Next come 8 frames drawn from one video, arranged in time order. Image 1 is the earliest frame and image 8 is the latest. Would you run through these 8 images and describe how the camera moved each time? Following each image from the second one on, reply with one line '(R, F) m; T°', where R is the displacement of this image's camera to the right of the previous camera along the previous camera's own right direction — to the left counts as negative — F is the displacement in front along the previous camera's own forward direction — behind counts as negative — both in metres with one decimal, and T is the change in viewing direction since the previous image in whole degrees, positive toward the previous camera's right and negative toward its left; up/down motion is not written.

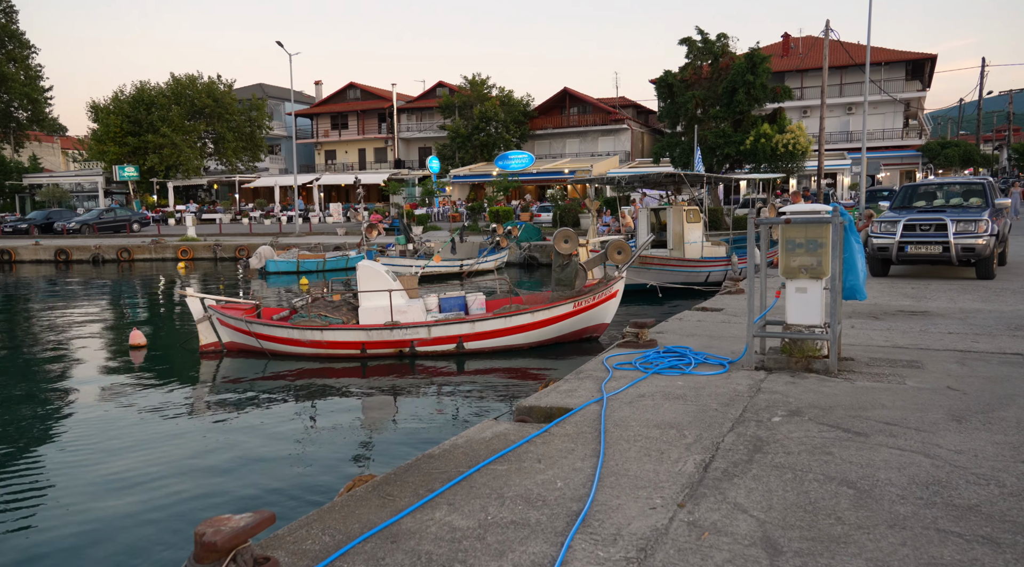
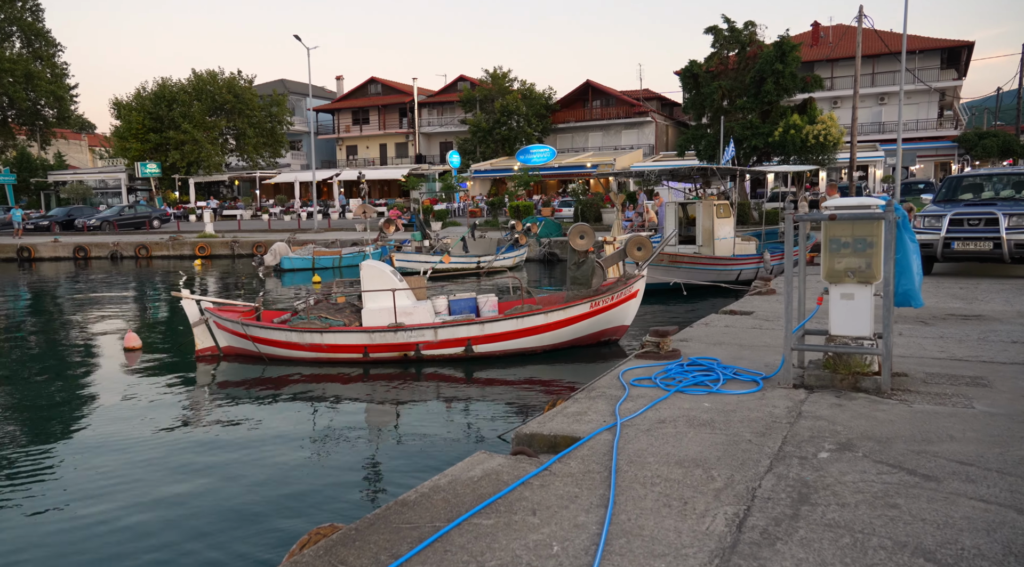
(+0.2, +0.9) m; -2°
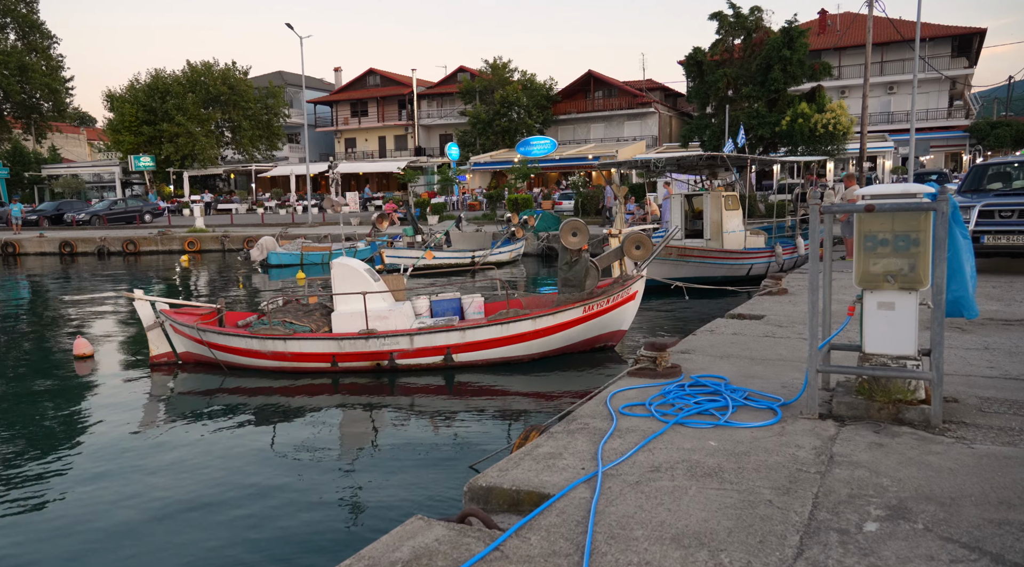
(+0.3, +1.2) m; 0°
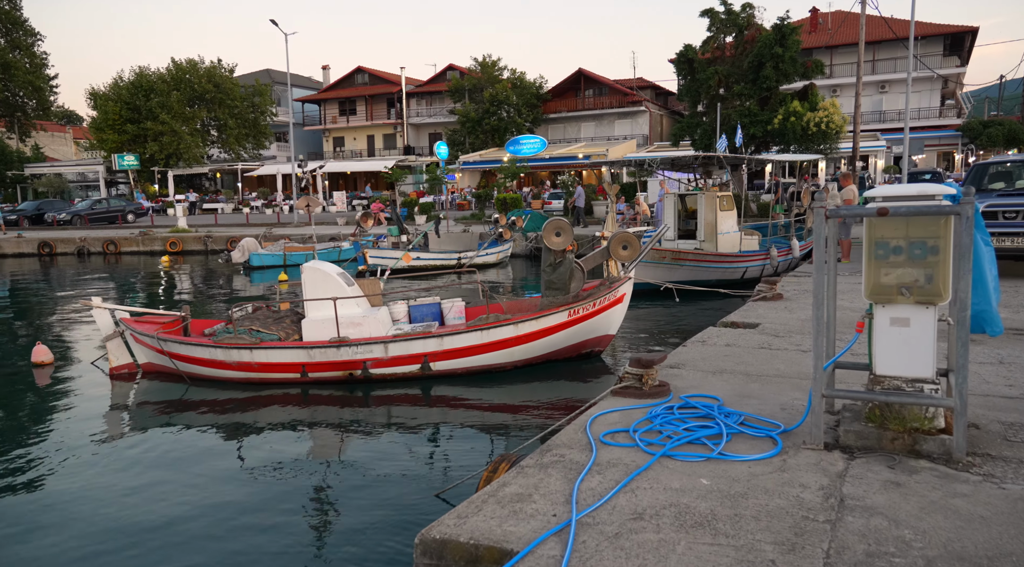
(+0.1, +0.6) m; +1°
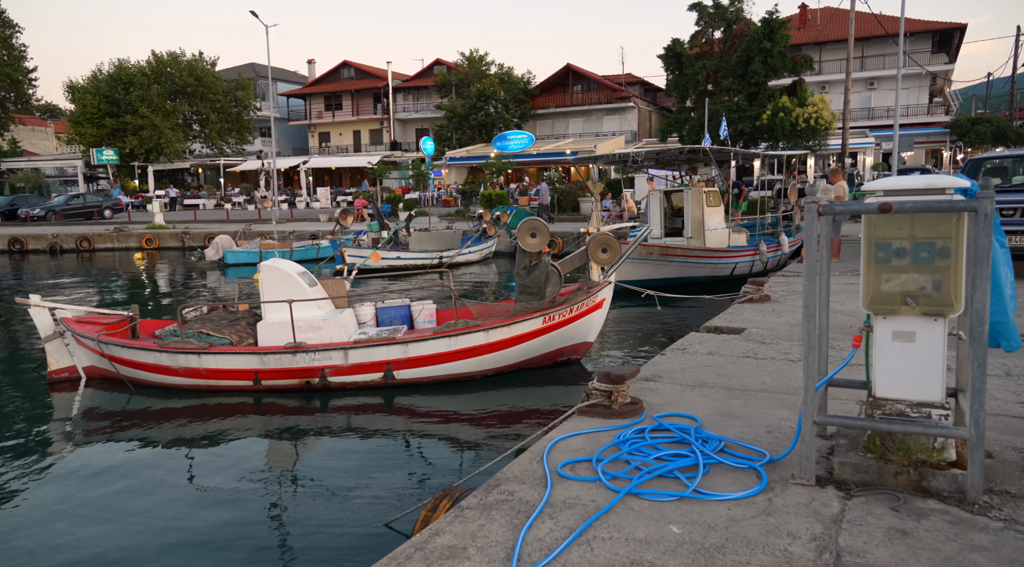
(+0.2, +0.7) m; +1°
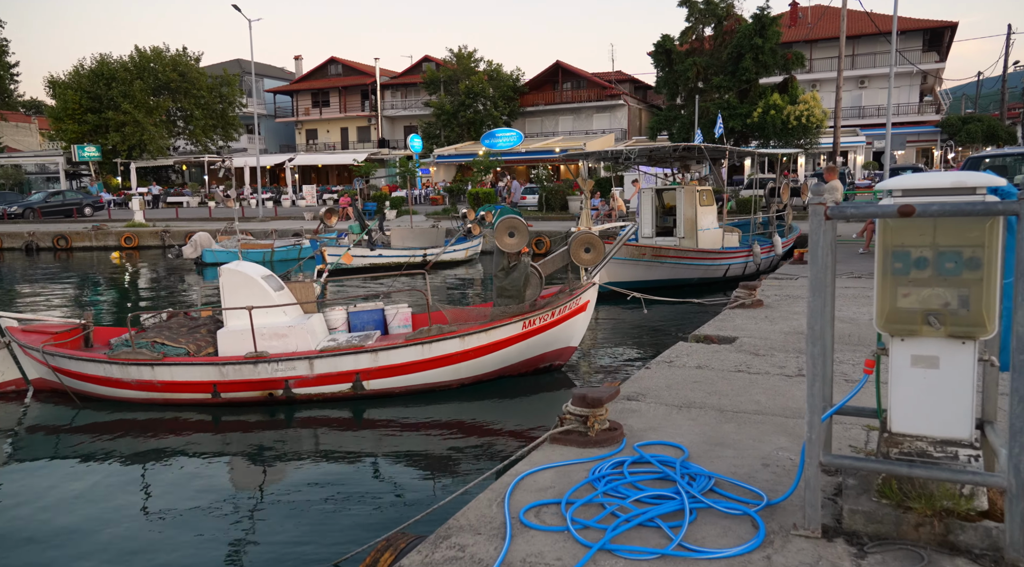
(+0.2, +0.6) m; +1°
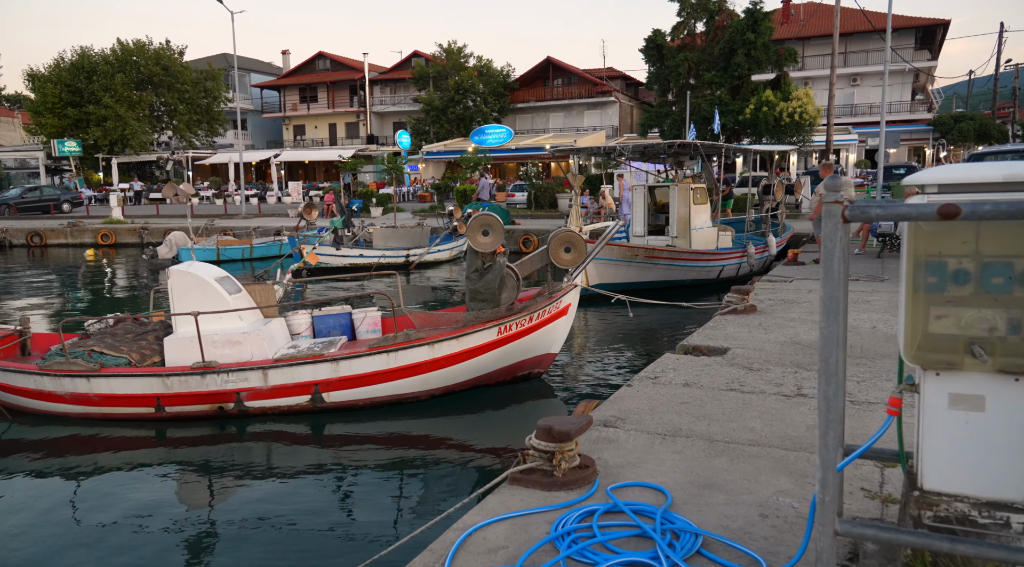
(+0.2, +0.7) m; +1°
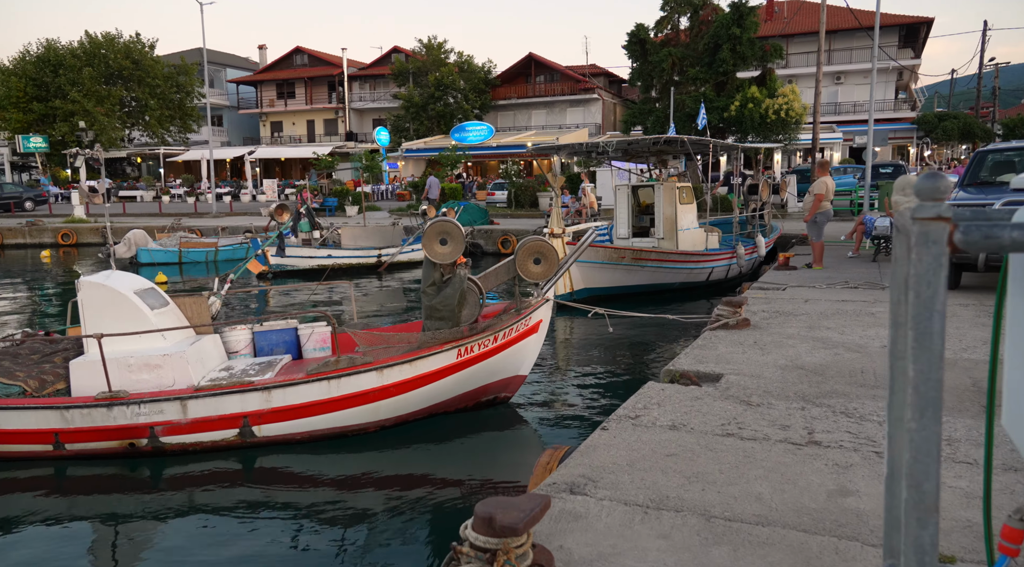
(+0.2, +1.1) m; +1°
